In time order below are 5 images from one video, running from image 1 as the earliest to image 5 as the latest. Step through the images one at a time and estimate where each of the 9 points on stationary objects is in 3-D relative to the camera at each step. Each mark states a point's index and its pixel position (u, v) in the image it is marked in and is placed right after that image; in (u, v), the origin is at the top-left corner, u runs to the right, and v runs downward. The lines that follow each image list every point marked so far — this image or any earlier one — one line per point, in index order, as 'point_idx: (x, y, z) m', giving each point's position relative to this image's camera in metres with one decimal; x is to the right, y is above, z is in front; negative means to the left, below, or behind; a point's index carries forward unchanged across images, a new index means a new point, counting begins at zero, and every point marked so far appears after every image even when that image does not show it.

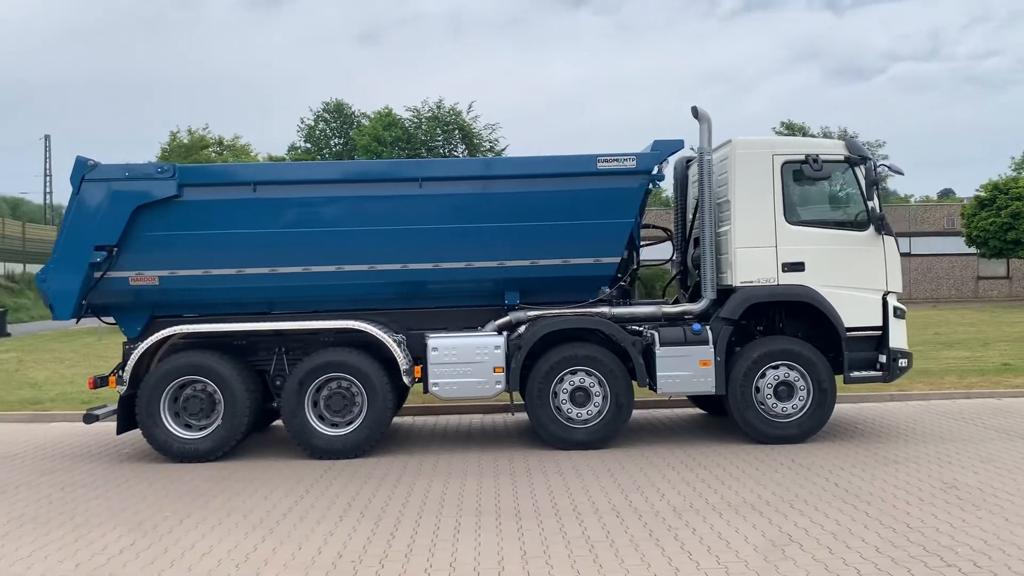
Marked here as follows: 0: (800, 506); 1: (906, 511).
0: (+2.0, -1.5, +6.3) m
1: (+2.6, -1.5, +6.0) m
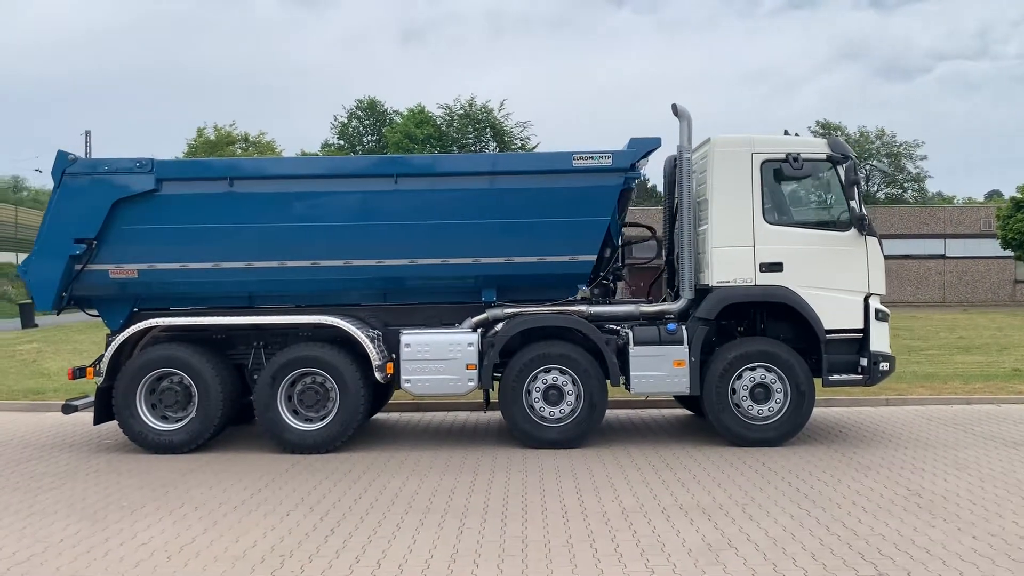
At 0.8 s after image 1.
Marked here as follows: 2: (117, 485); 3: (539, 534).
0: (+1.6, -1.5, +6.2) m
1: (+2.3, -1.5, +5.9) m
2: (-3.2, -1.6, +7.1) m
3: (+0.2, -1.5, +5.7) m
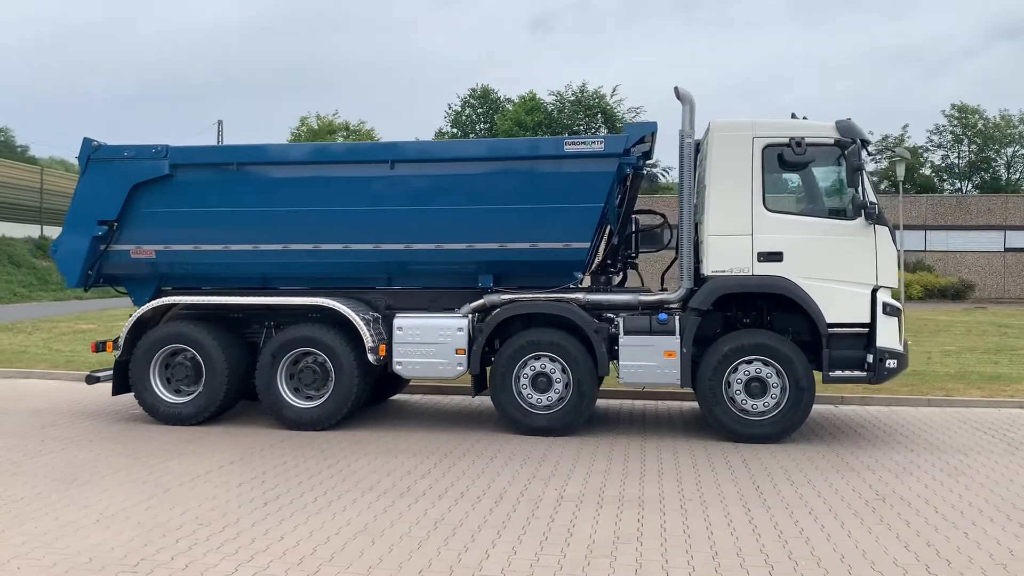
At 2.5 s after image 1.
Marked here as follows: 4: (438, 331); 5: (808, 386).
0: (+1.2, -1.5, +6.0) m
1: (+1.8, -1.5, +5.6) m
2: (-3.4, -1.4, +7.6) m
3: (-0.3, -1.4, +5.7) m
4: (-0.7, -0.4, +8.5) m
5: (+2.6, -0.9, +8.0) m
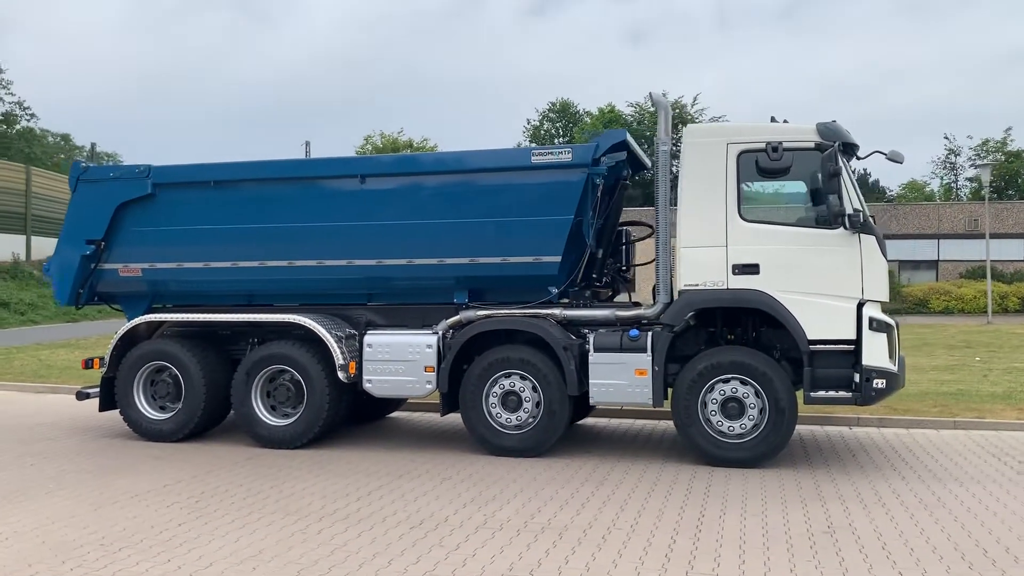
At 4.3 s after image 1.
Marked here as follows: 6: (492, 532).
0: (+0.7, -1.6, +5.6) m
1: (+1.2, -1.5, +5.2) m
2: (-3.8, -1.5, +7.7) m
3: (-0.9, -1.5, +5.5) m
4: (-1.0, -0.6, +8.3) m
5: (+2.3, -1.0, +7.5) m
6: (-0.1, -1.5, +5.7) m
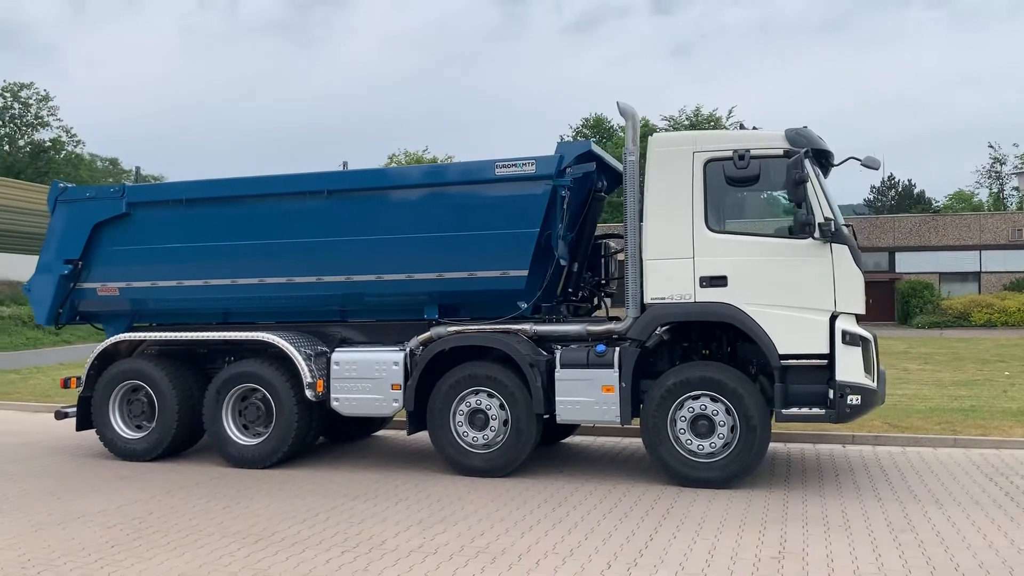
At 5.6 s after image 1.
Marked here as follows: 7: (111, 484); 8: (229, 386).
0: (+0.3, -1.6, +5.4) m
1: (+0.8, -1.6, +4.9) m
2: (-4.0, -1.7, +7.7) m
3: (-1.3, -1.6, +5.4) m
4: (-1.2, -0.7, +8.2) m
5: (+2.0, -1.1, +7.2) m
6: (-0.5, -1.6, +5.5) m
7: (-3.5, -1.7, +7.8) m
8: (-2.7, -0.9, +8.6) m
